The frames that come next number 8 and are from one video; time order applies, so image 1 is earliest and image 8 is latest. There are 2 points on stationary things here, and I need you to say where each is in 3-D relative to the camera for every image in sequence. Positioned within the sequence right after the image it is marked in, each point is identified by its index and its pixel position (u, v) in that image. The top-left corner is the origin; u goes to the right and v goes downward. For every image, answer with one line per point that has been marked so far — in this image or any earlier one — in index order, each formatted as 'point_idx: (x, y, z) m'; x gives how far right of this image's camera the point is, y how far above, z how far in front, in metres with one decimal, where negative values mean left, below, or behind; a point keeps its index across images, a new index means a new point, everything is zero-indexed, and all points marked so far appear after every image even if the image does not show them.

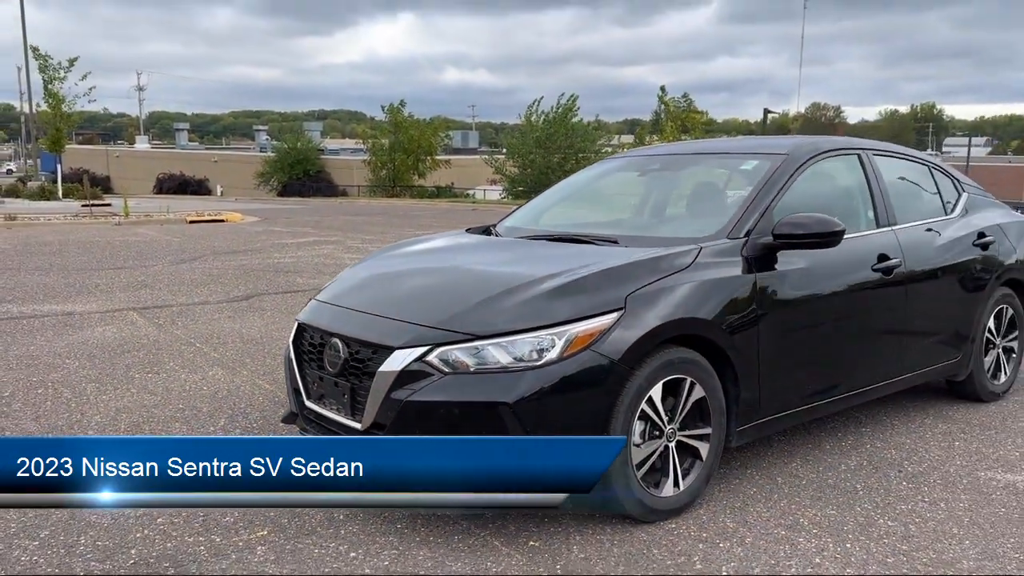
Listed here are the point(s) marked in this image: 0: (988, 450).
0: (+2.4, -0.8, +4.4) m
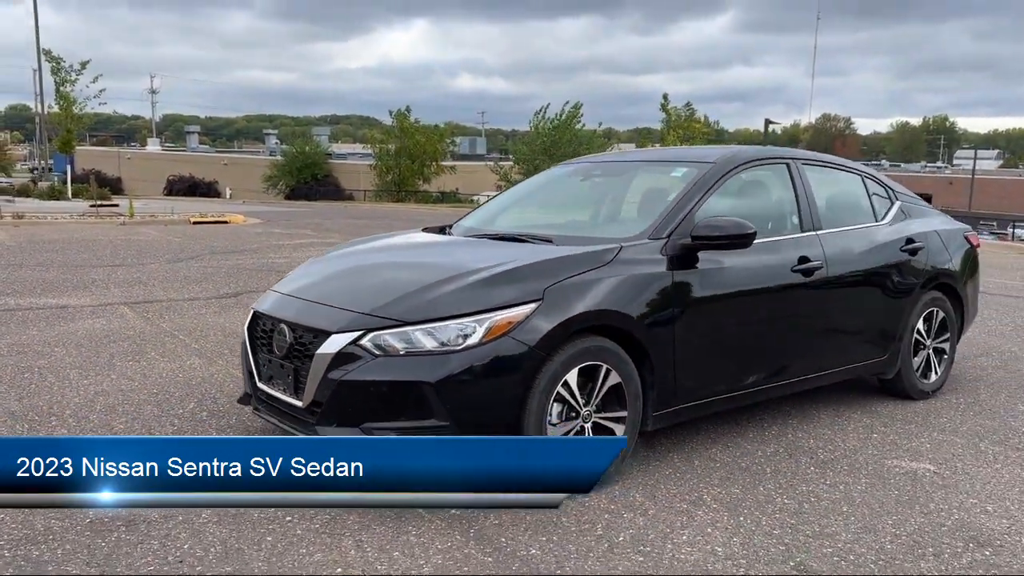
0: (+2.1, -0.8, +4.7) m
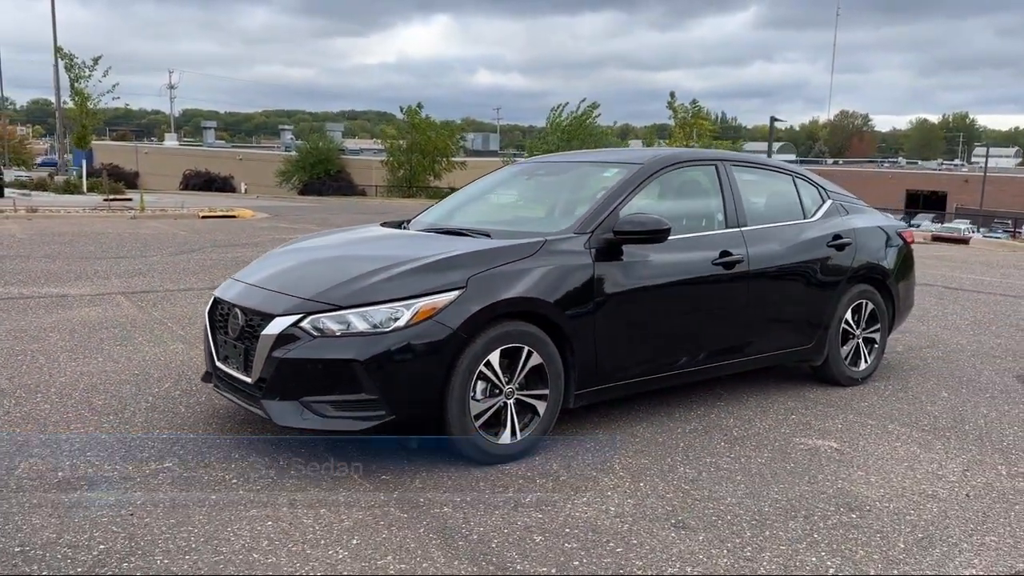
0: (+1.8, -0.8, +5.0) m
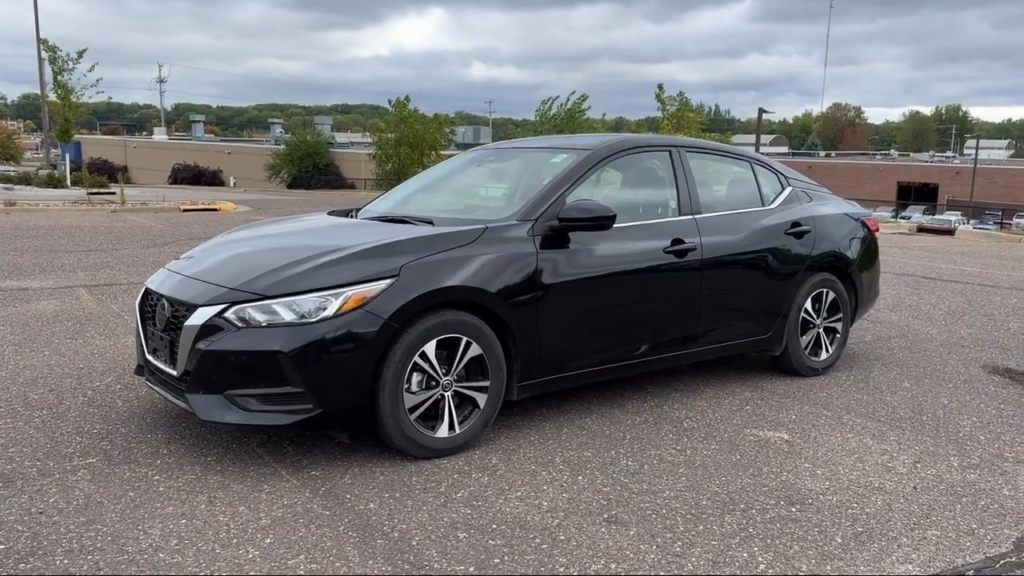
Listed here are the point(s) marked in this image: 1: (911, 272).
0: (+1.5, -0.7, +4.9) m
1: (+5.6, +0.2, +12.2) m
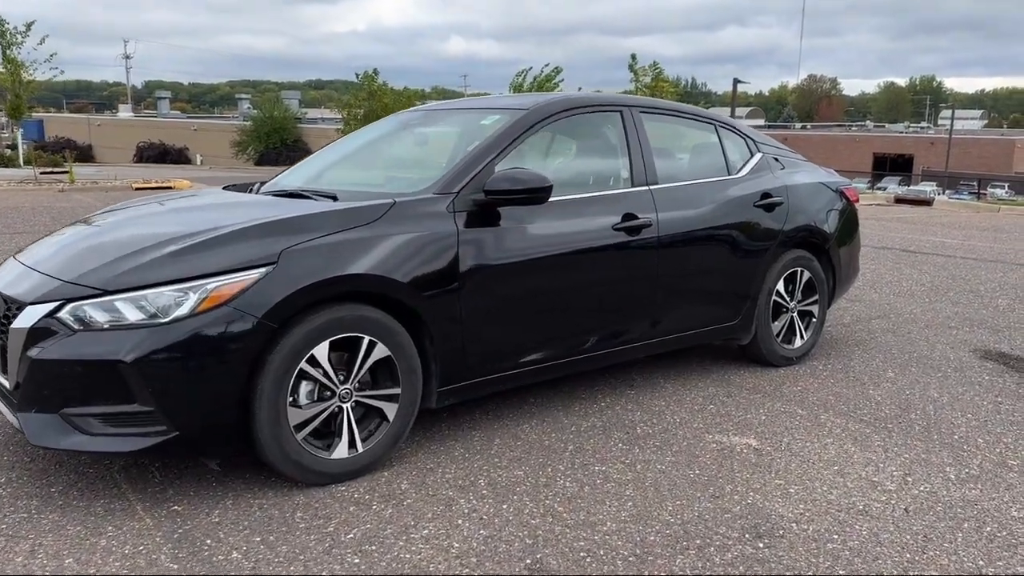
0: (+1.1, -0.6, +4.3) m
1: (+5.1, +0.6, +11.6) m
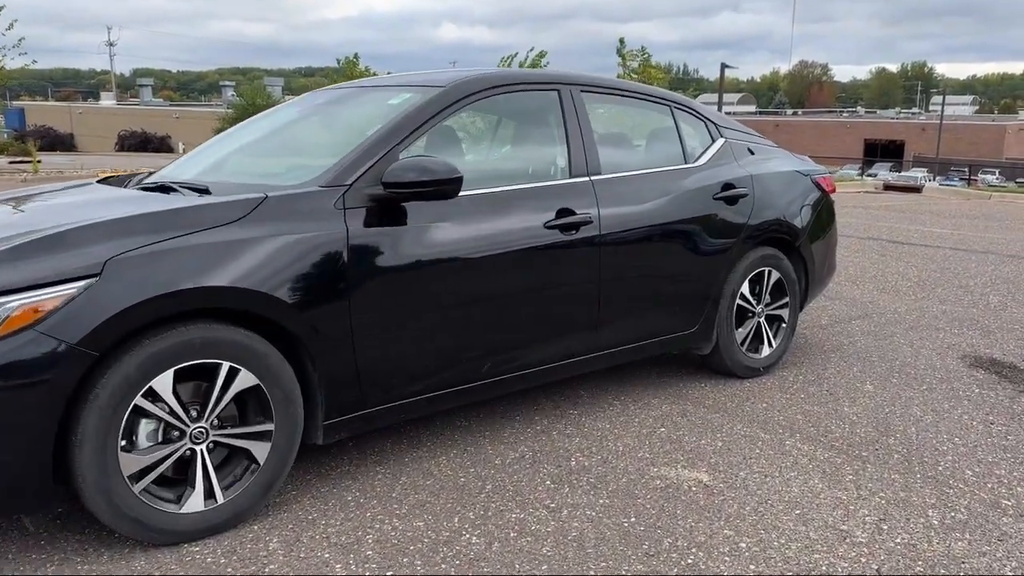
0: (+0.7, -0.7, +3.7) m
1: (+4.7, +0.7, +11.0) m
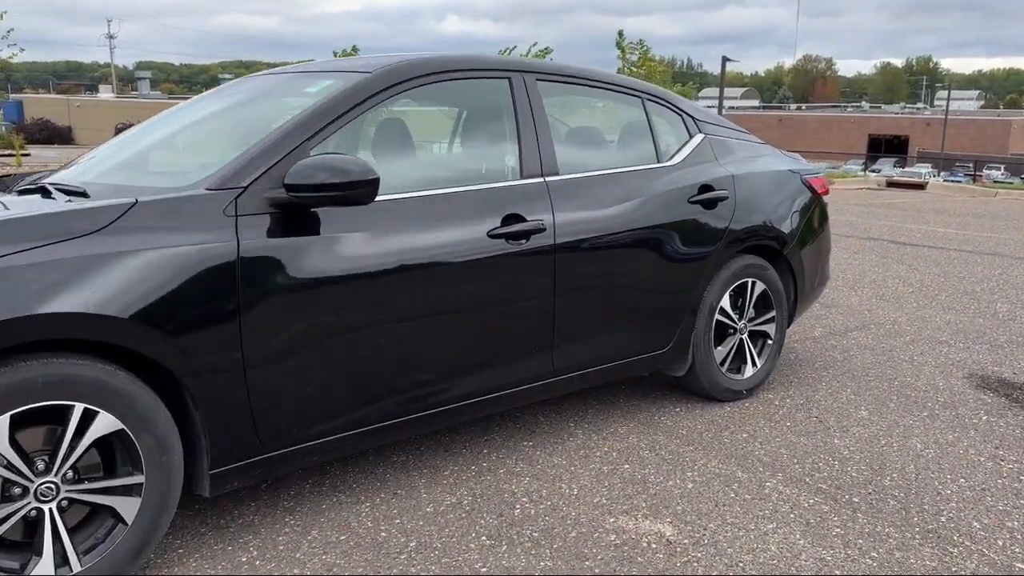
0: (+0.5, -0.7, +3.2) m
1: (+4.5, +0.6, +10.5) m
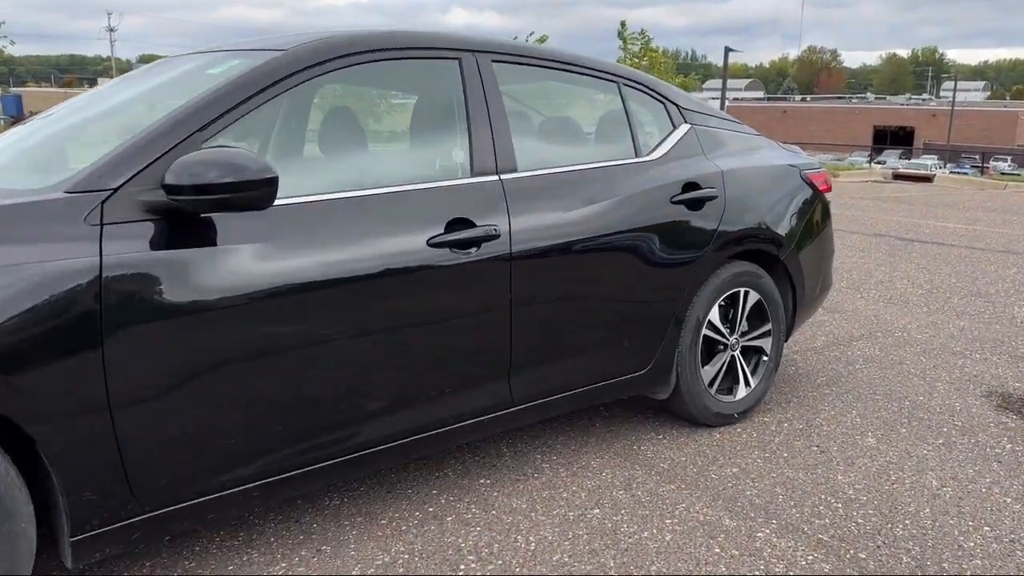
0: (+0.3, -0.8, +2.7) m
1: (+4.3, +0.7, +10.0) m
